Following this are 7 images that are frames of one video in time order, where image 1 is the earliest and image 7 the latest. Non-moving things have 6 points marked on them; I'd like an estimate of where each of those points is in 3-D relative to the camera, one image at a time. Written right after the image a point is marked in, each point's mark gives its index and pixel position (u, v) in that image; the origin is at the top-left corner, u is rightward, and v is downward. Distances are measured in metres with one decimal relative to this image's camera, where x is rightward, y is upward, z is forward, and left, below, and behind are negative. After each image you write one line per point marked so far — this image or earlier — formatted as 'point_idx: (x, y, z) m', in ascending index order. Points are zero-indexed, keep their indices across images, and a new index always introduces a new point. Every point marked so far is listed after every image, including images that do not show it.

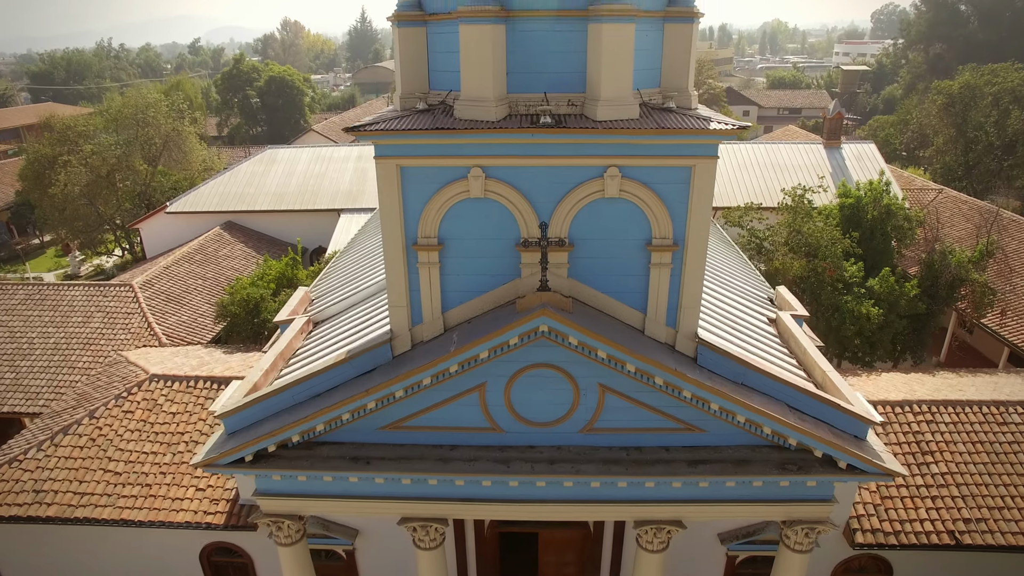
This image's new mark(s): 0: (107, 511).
0: (-8.5, -4.6, +12.7) m
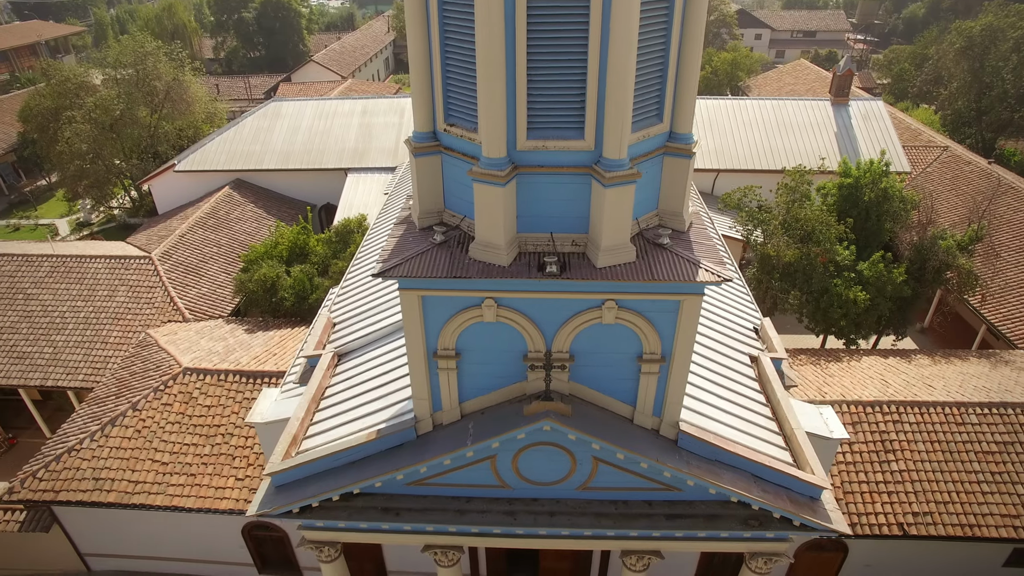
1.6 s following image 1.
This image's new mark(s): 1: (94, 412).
0: (-8.4, -5.0, +14.4) m
1: (-11.4, -3.4, +16.5) m
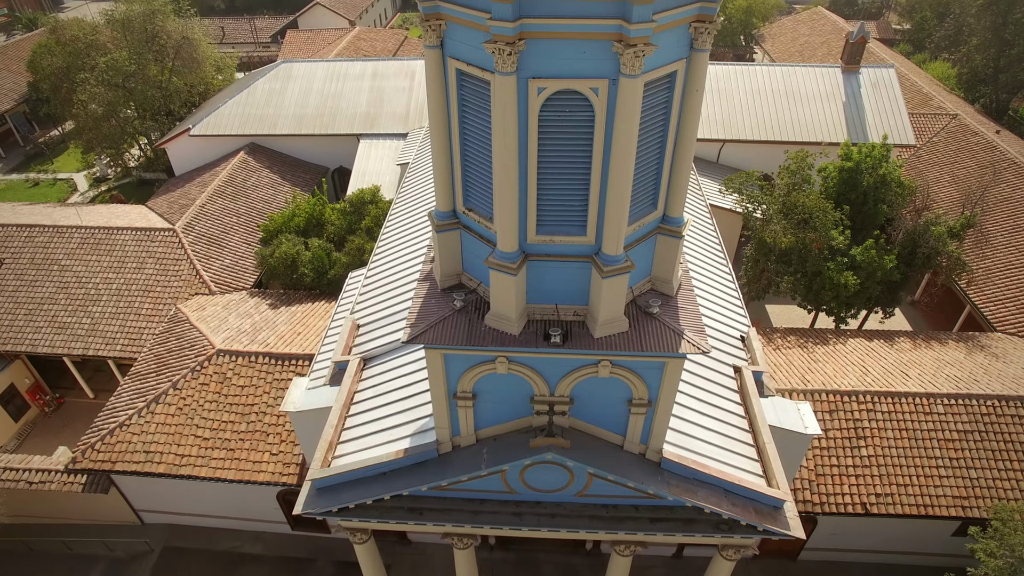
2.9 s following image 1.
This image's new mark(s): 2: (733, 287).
0: (-8.2, -4.9, +16.2) m
1: (-11.2, -3.0, +18.2) m
2: (+5.5, 0.0, +15.2) m
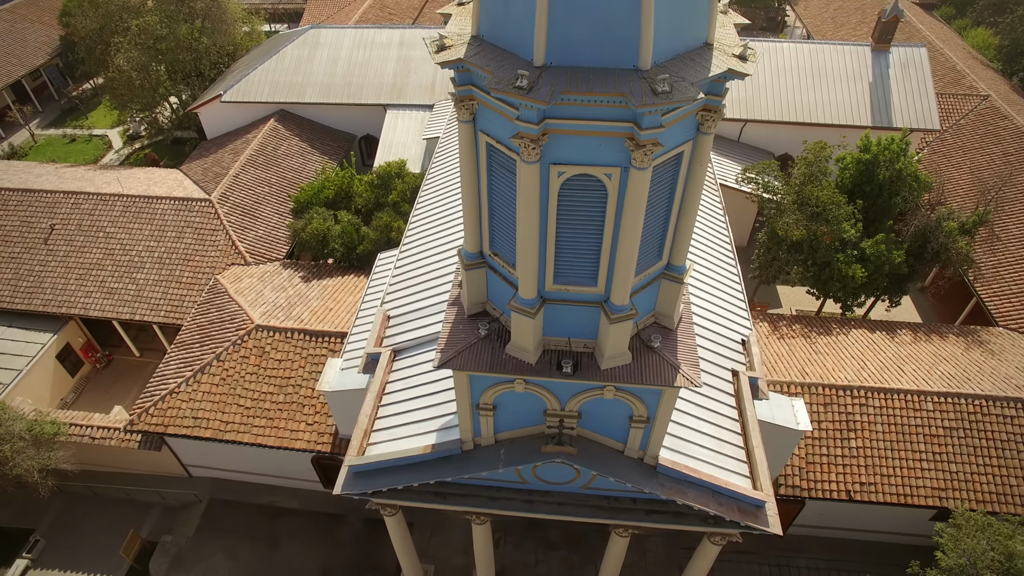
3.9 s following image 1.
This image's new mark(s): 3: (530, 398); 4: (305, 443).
0: (-7.8, -4.4, +18.0) m
1: (-10.7, -2.2, +19.8) m
2: (+6.0, 0.0, +16.1) m
3: (+0.3, -1.9, +10.3) m
4: (-6.1, -4.5, +17.8) m
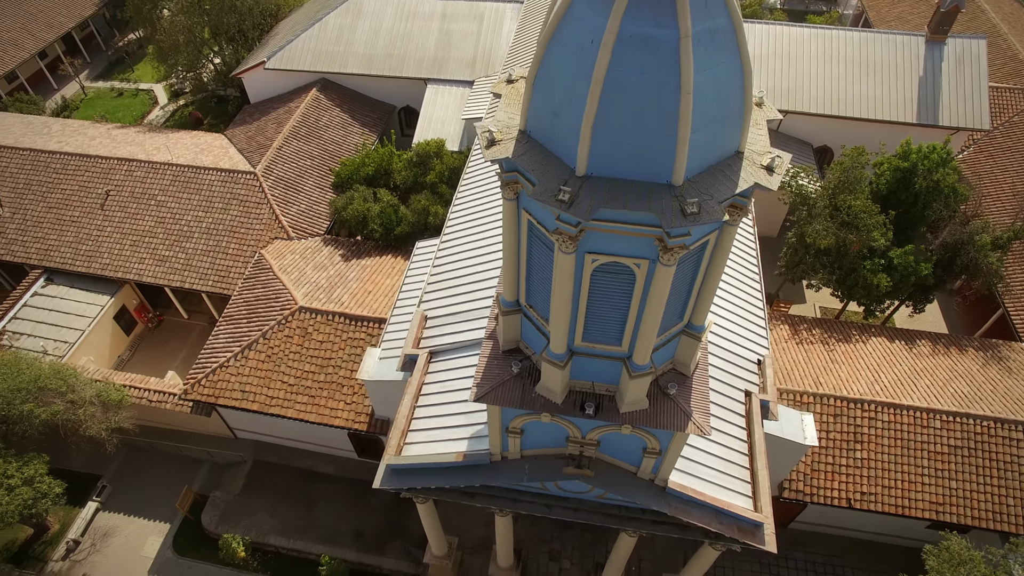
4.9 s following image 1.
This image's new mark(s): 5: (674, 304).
0: (-7.1, -4.0, +19.6) m
1: (-9.8, -1.5, +21.3) m
2: (+6.8, -0.5, +16.8) m
3: (+0.8, -2.6, +11.3) m
4: (-5.4, -4.2, +19.3) m
5: (+2.5, -0.2, +9.5) m
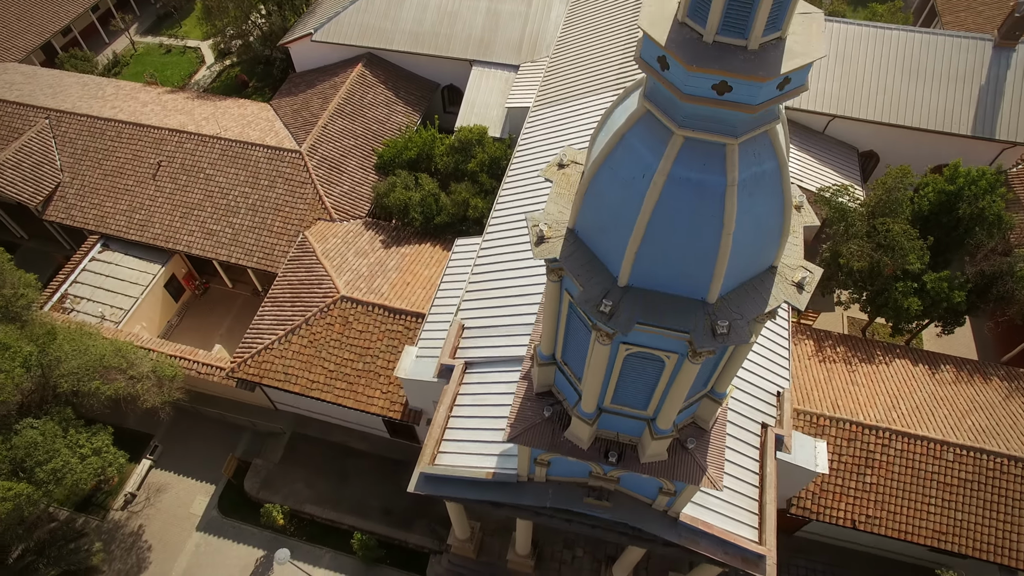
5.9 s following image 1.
0: (-6.3, -3.7, +20.9) m
1: (-8.7, -0.9, +22.5) m
2: (+7.7, -1.4, +17.2) m
3: (+1.3, -3.5, +12.2) m
4: (-4.5, -4.1, +20.6) m
5: (+3.1, -1.5, +10.1) m
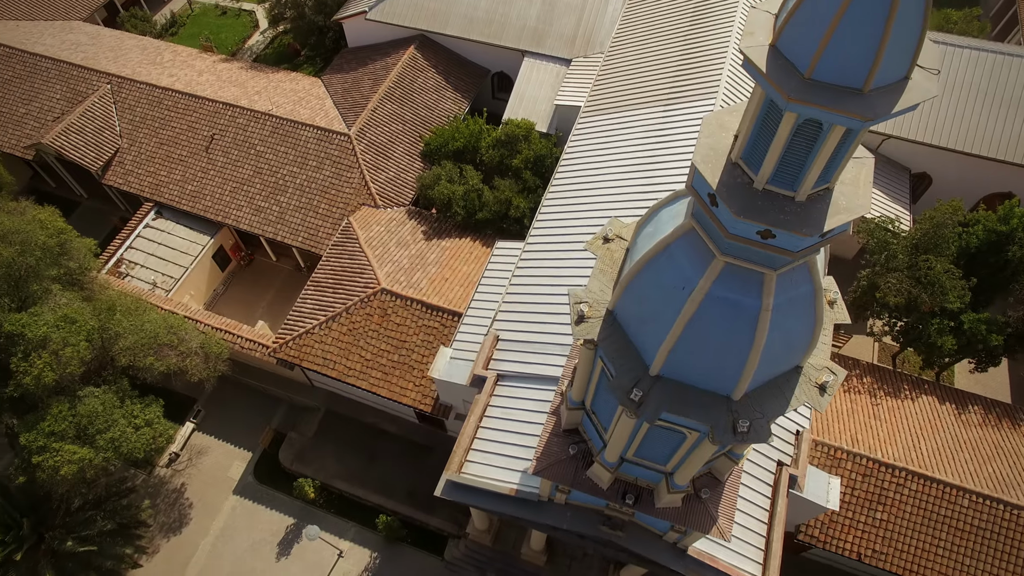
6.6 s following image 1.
0: (-5.3, -3.4, +21.9) m
1: (-7.4, -0.4, +23.4) m
2: (+8.6, -2.6, +17.5) m
3: (+1.8, -4.5, +13.0) m
4: (-3.7, -4.0, +21.6) m
5: (+3.6, -2.7, +10.6) m
